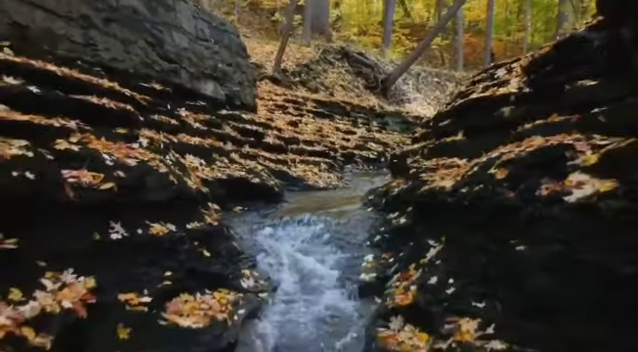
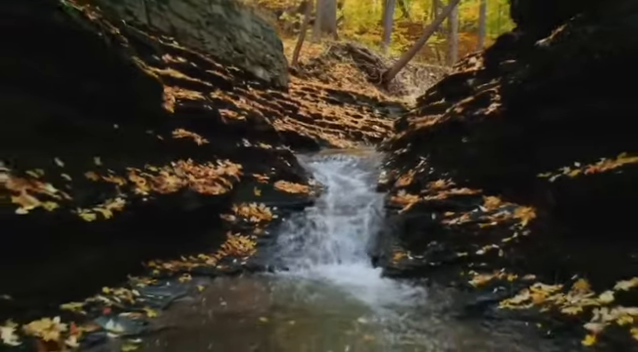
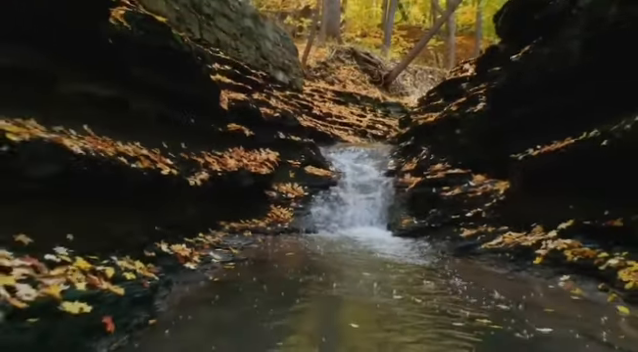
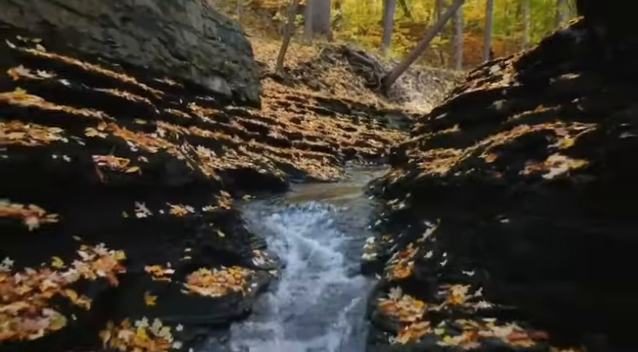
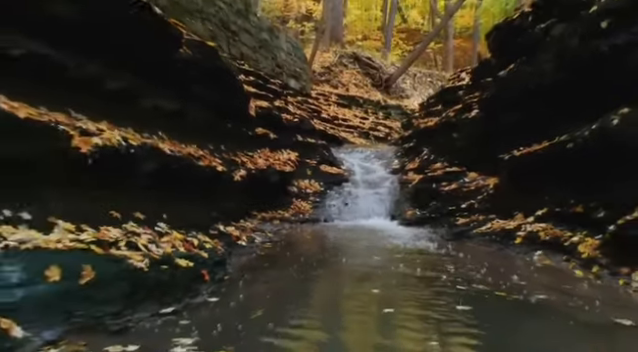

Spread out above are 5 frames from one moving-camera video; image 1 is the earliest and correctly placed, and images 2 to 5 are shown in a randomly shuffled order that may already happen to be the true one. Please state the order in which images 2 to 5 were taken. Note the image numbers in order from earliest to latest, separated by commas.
4, 2, 3, 5
